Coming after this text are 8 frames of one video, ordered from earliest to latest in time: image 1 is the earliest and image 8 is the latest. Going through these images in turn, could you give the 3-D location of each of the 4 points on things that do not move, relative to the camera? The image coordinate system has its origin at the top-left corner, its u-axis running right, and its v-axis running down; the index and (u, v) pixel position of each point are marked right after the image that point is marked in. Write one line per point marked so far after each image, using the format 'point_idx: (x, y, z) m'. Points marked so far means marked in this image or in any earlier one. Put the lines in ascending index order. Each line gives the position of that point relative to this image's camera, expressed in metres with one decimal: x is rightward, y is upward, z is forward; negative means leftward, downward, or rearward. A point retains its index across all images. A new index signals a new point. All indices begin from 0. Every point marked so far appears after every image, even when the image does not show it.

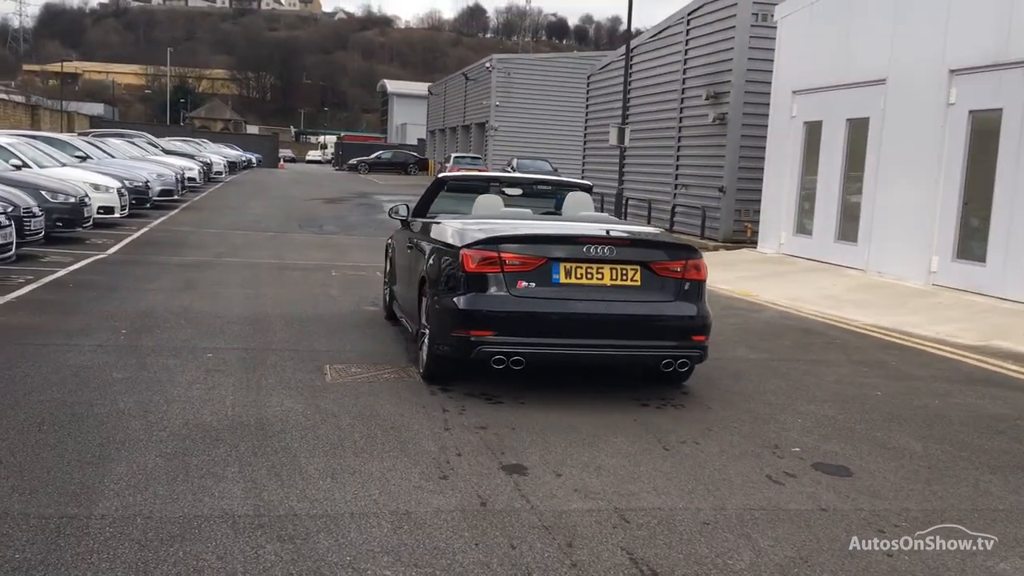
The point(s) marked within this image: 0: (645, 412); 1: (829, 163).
0: (+0.9, -0.8, +6.1) m
1: (+5.0, +2.0, +16.3) m
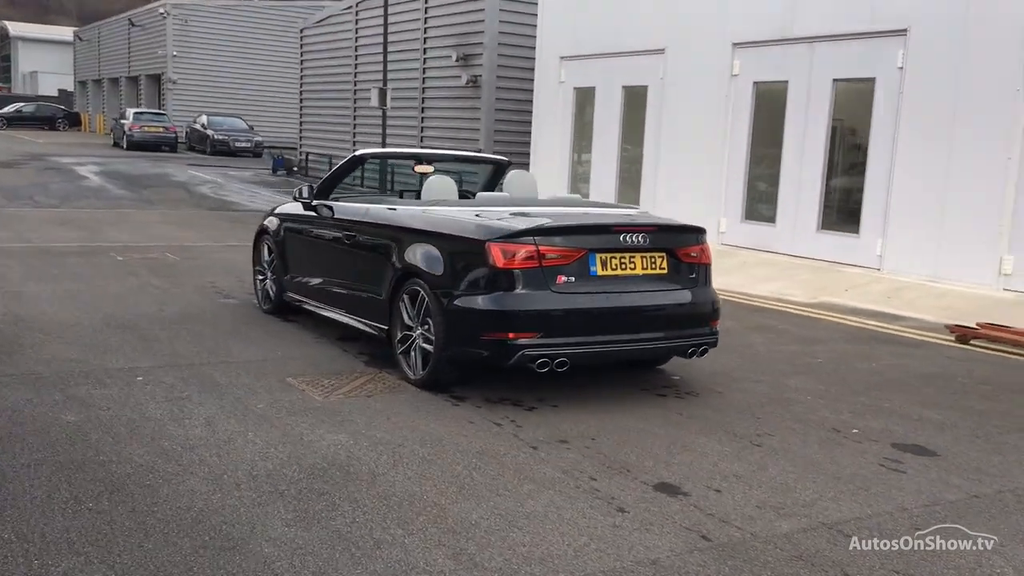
0: (+1.0, -0.7, +6.0) m
1: (+1.5, +2.7, +16.8) m
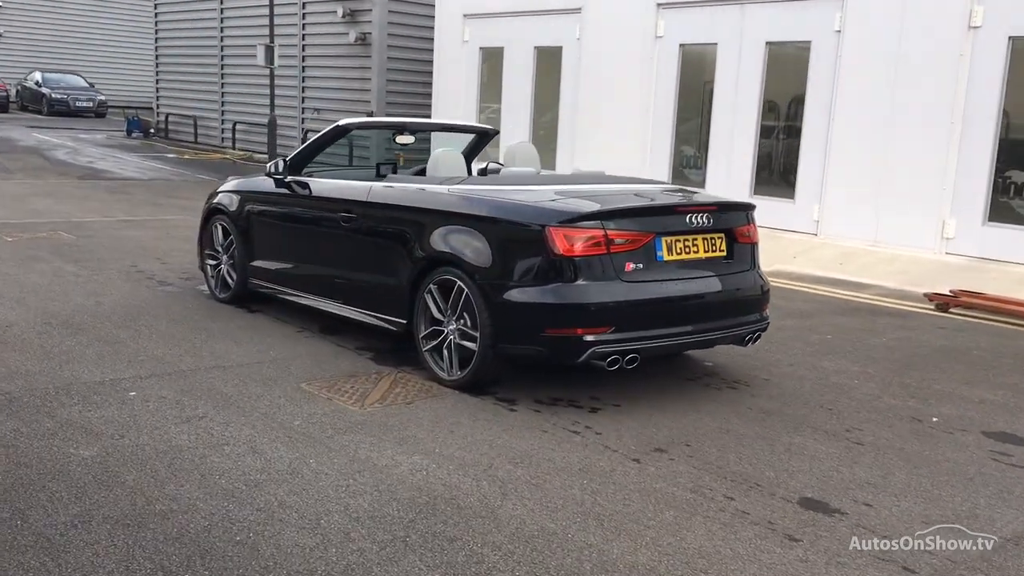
0: (+1.3, -0.6, +5.6) m
1: (0.0, +3.2, +16.2) m
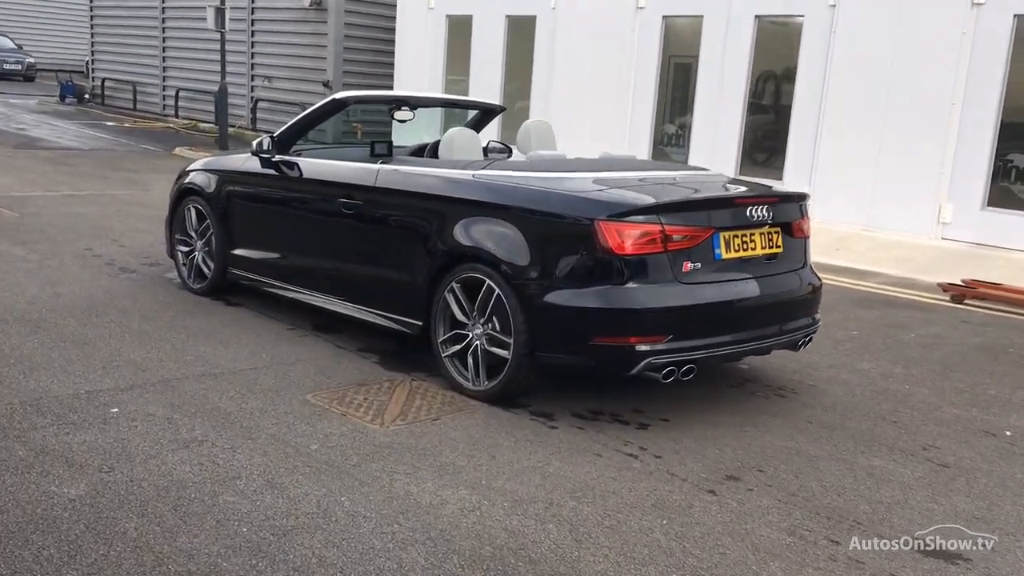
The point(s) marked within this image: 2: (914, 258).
0: (+1.4, -0.6, +5.1) m
1: (-0.5, +3.5, +15.5) m
2: (+4.0, +0.3, +10.0) m
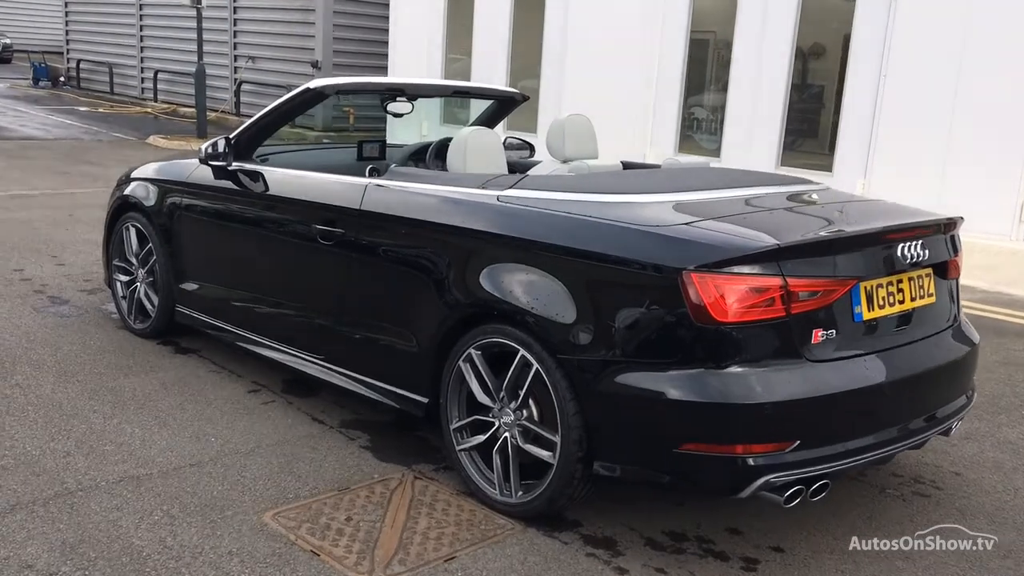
0: (+1.6, -0.8, +3.7) m
1: (-0.4, +3.5, +14.0) m
2: (+4.1, +0.2, +8.6) m
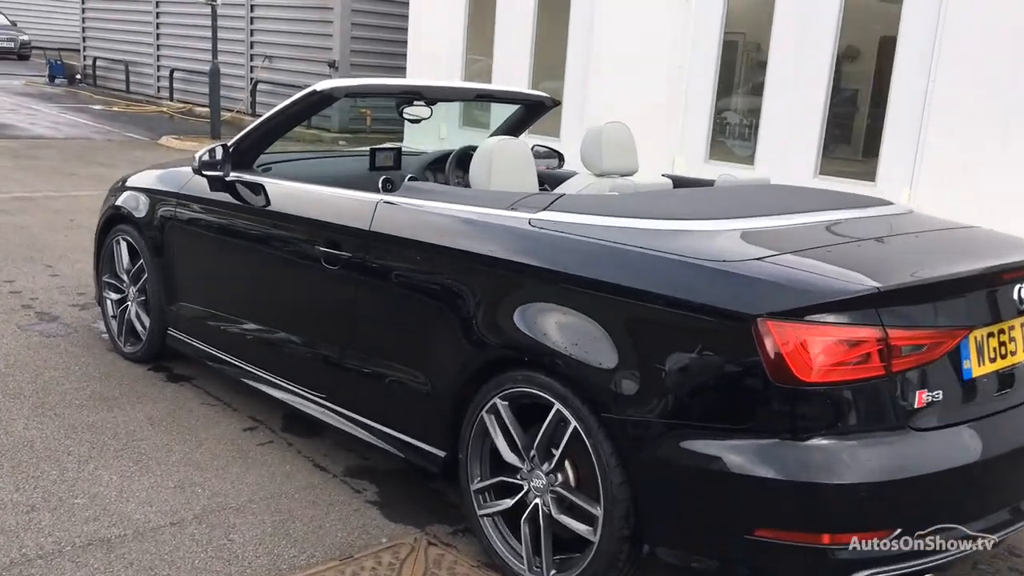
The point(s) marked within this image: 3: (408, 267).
0: (+1.7, -1.0, +3.1) m
1: (0.0, +3.4, +13.5) m
2: (+4.3, 0.0, +8.0) m
3: (-0.4, +0.1, +3.4) m
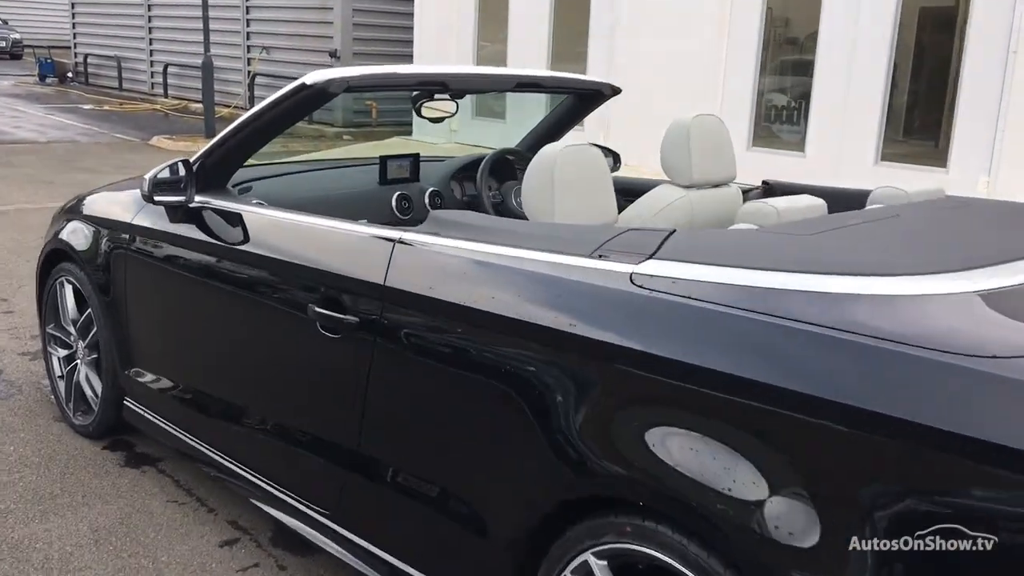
0: (+1.9, -1.1, +2.1) m
1: (+0.2, +3.3, +12.3) m
2: (+4.6, 0.0, +6.8) m
3: (-0.2, -0.1, +2.3) m
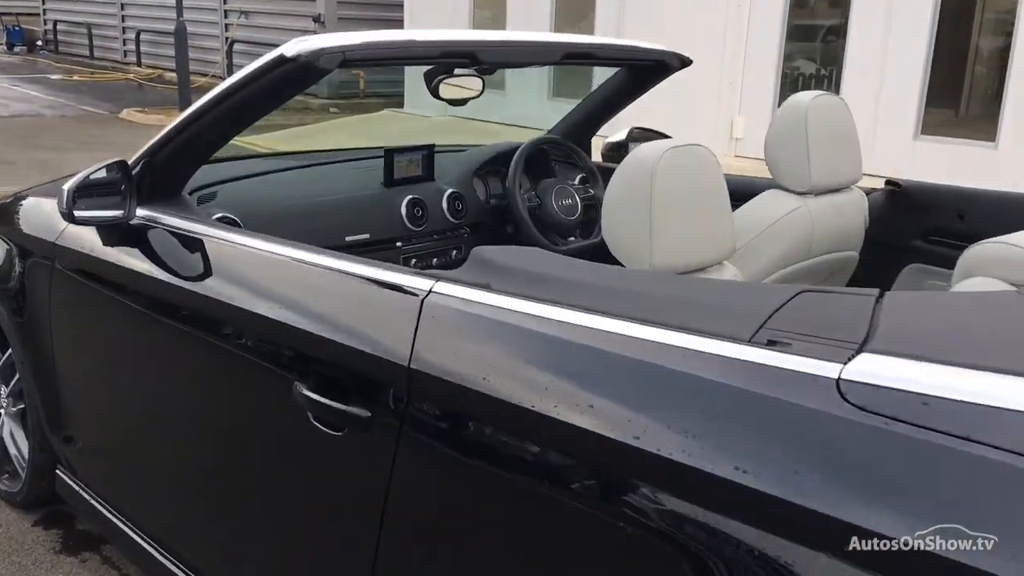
0: (+2.1, -1.2, +1.3) m
1: (+0.1, +3.5, +11.4) m
2: (+4.6, +0.1, +6.1) m
3: (0.0, -0.2, +1.5) m
